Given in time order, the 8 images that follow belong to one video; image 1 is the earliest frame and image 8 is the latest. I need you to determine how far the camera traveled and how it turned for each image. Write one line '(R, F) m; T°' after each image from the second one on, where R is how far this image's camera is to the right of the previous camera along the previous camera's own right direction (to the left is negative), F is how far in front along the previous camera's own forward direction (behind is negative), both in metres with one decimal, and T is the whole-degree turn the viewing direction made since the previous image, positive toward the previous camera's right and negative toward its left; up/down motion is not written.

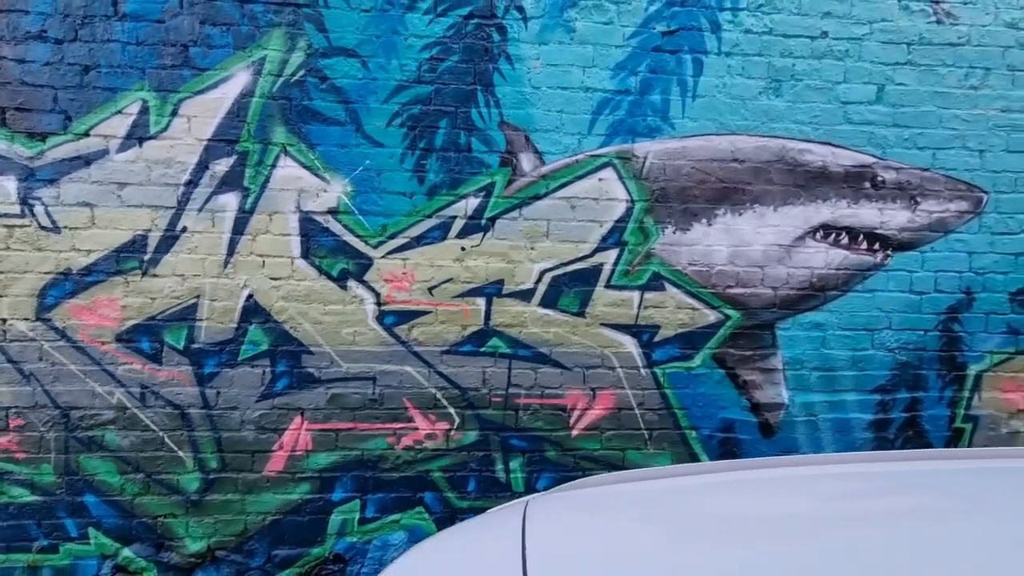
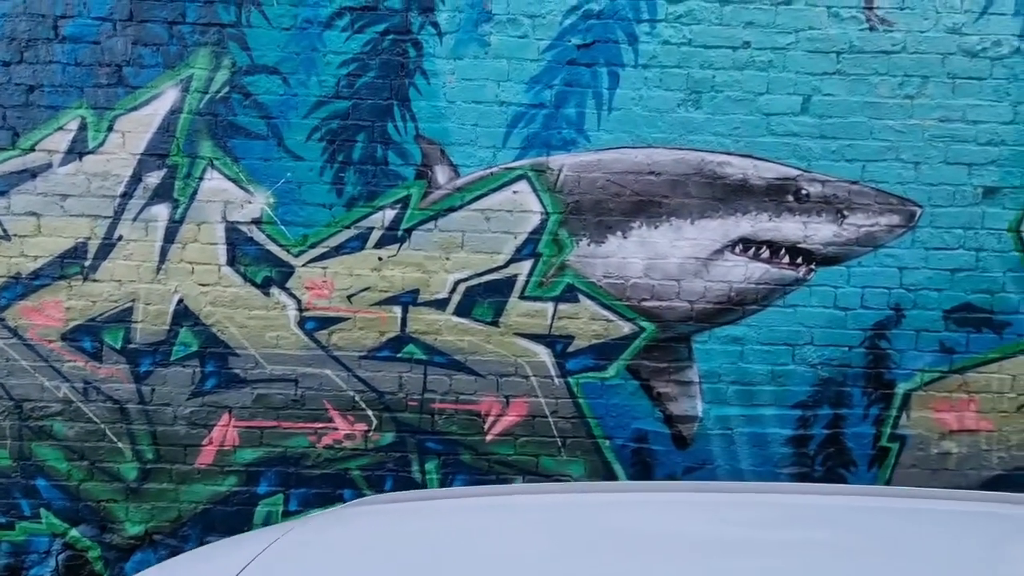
(+0.8, -0.1) m; -3°
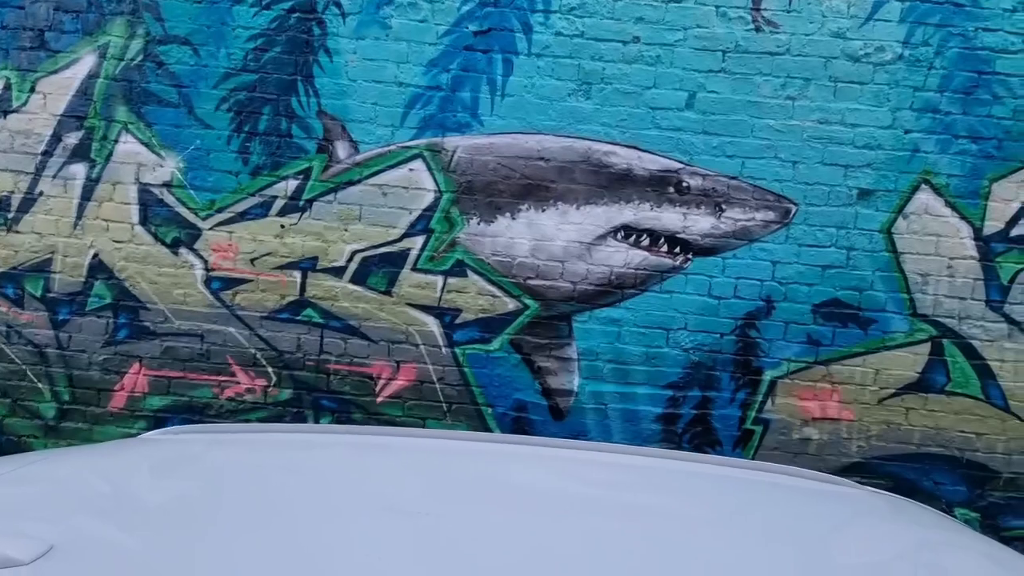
(+0.8, -0.2) m; -1°
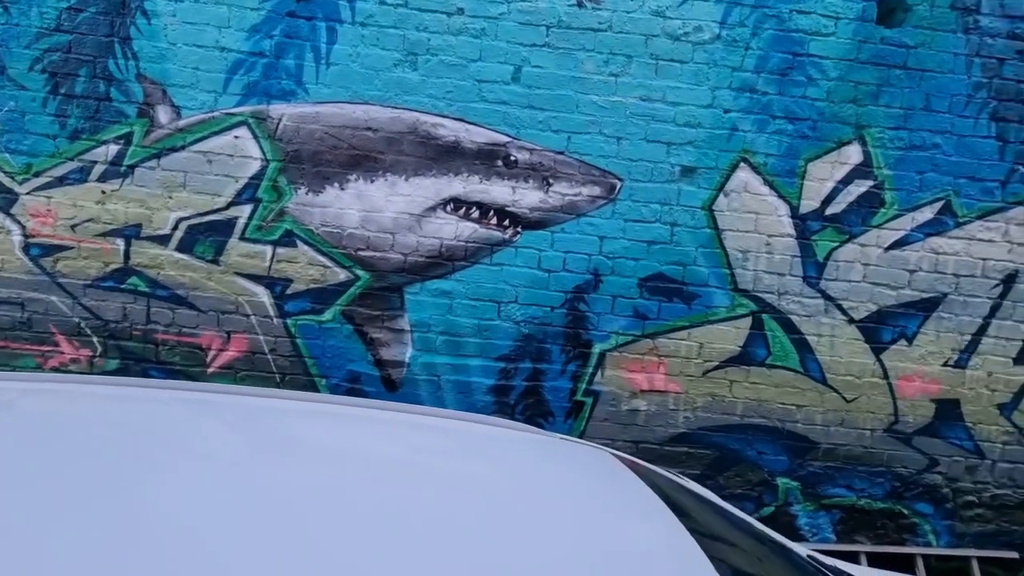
(+1.1, 0.0) m; +2°
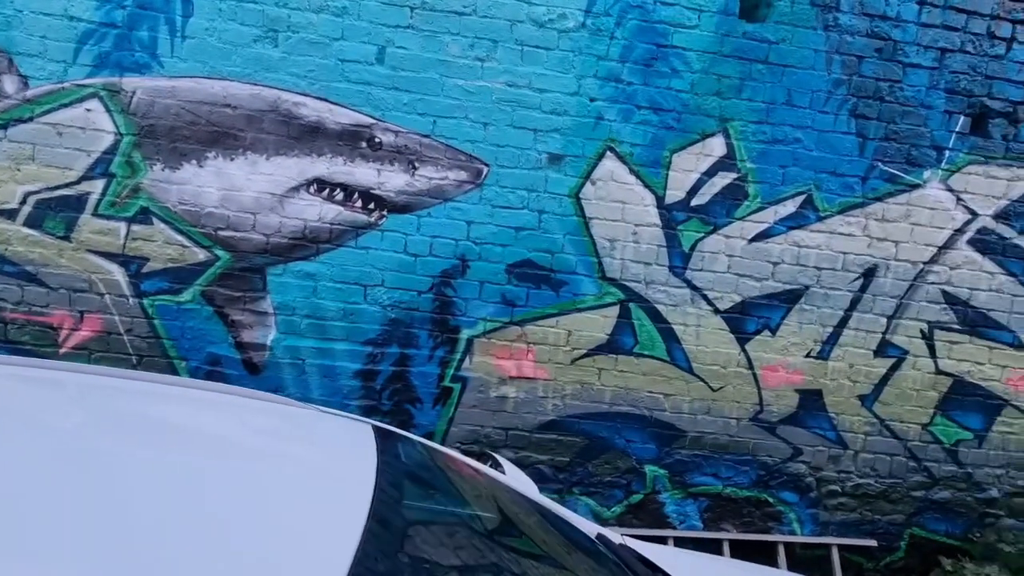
(+0.9, 0.0) m; +2°
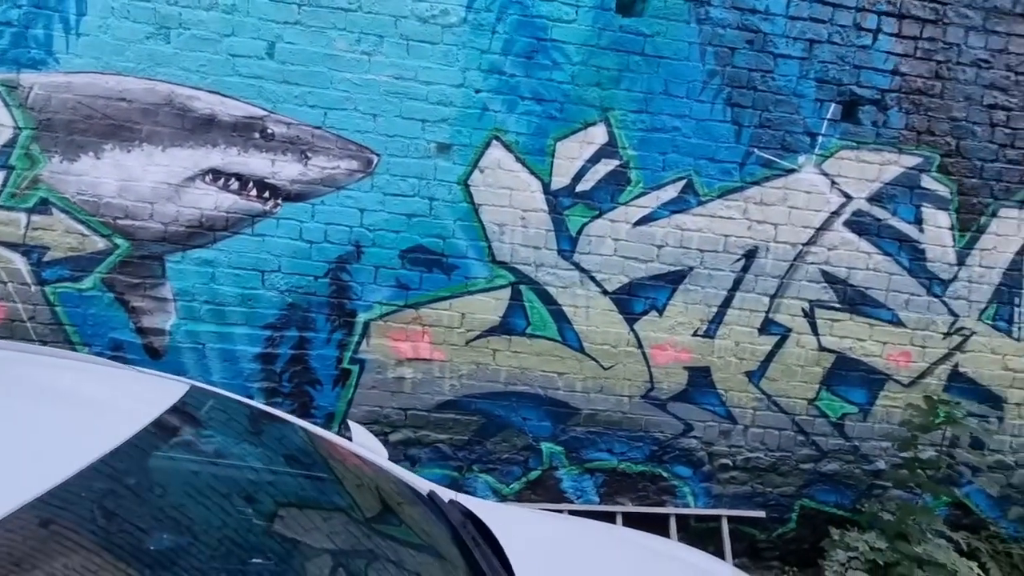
(+0.8, -0.2) m; 0°
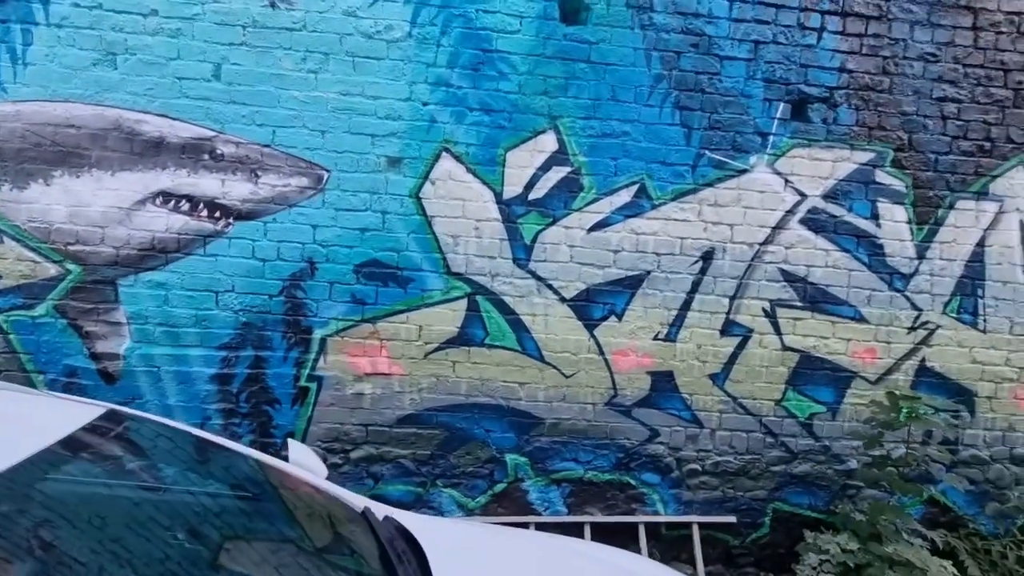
(+0.4, 0.0) m; 0°
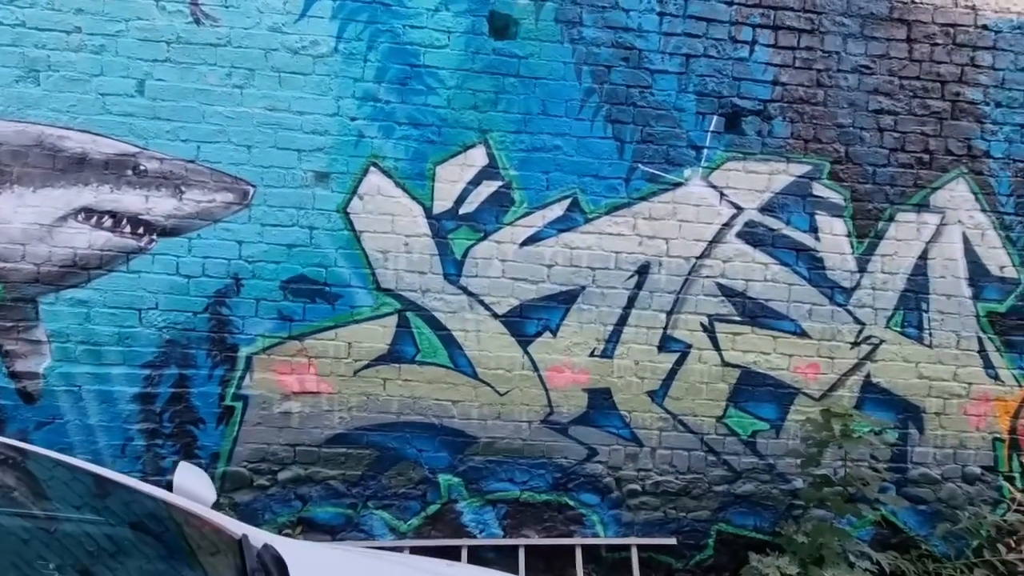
(+0.5, +0.1) m; 0°
